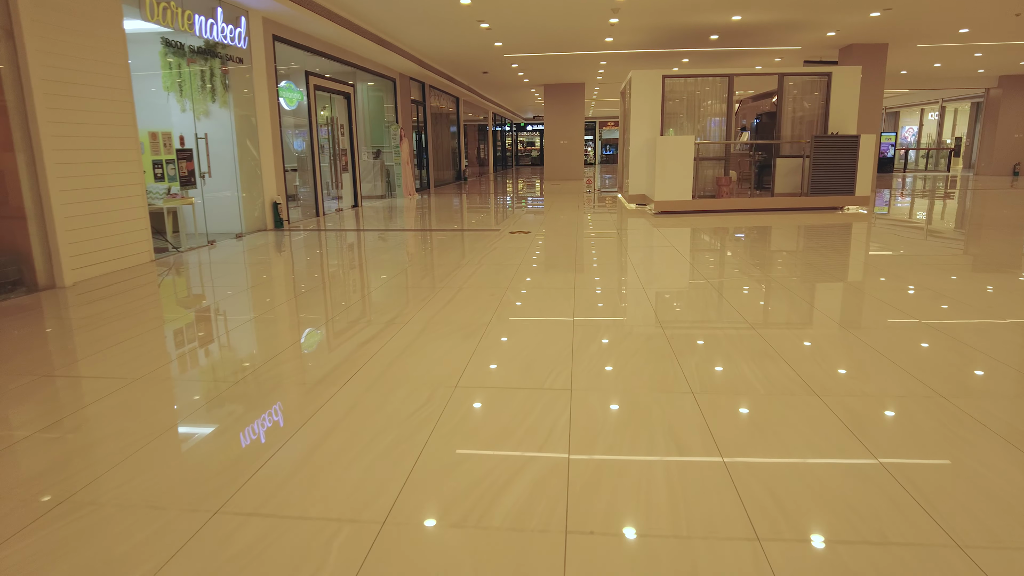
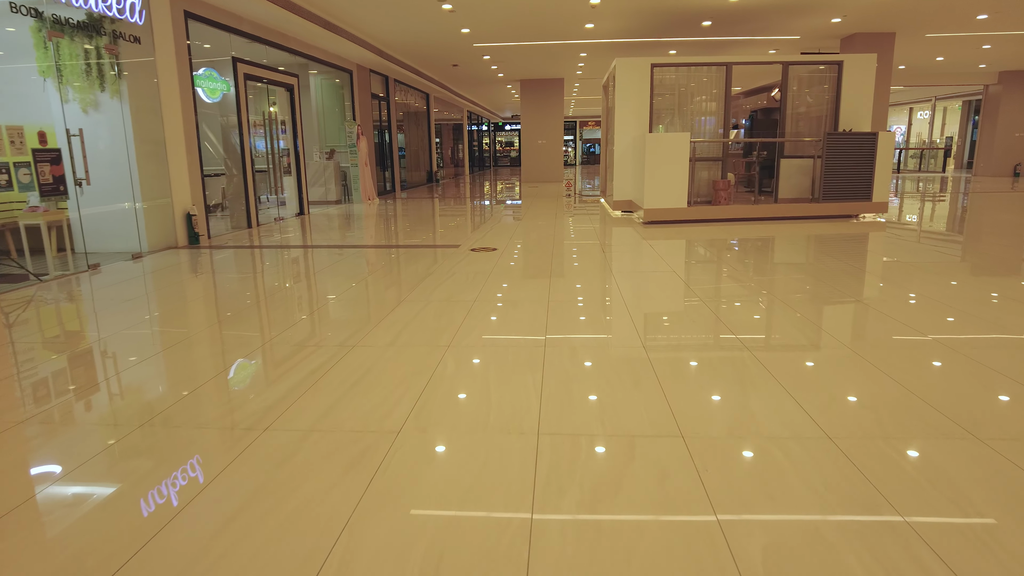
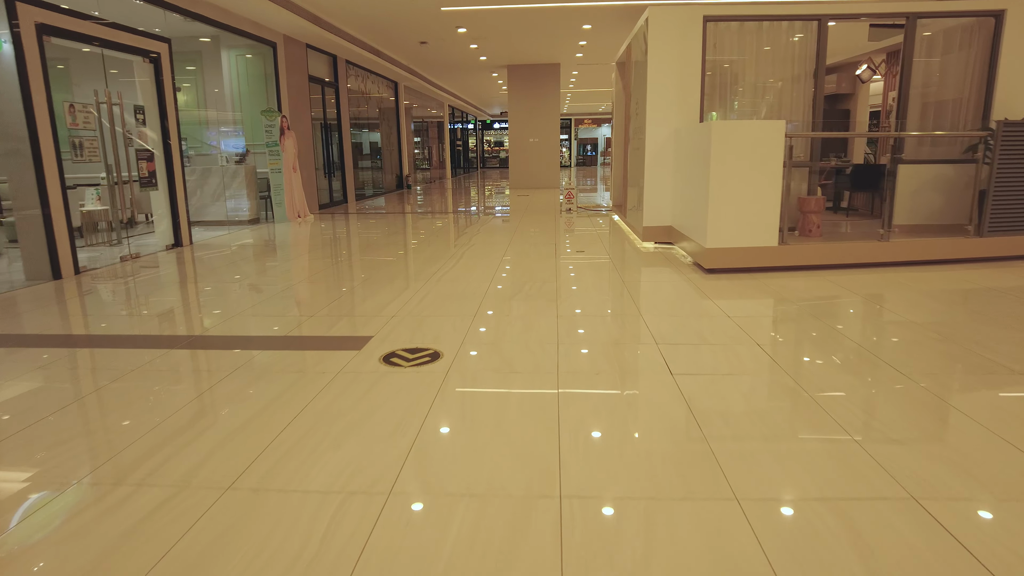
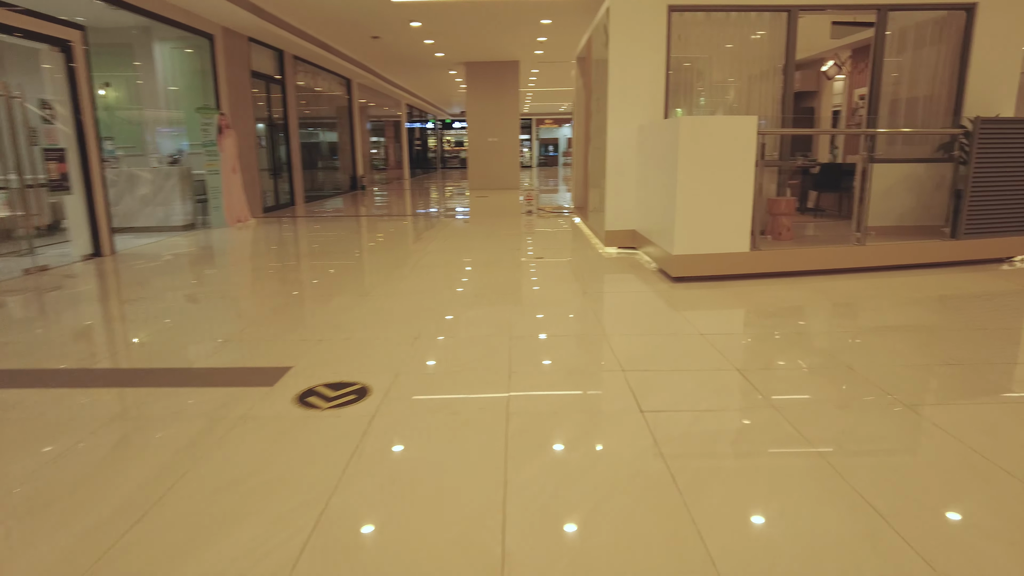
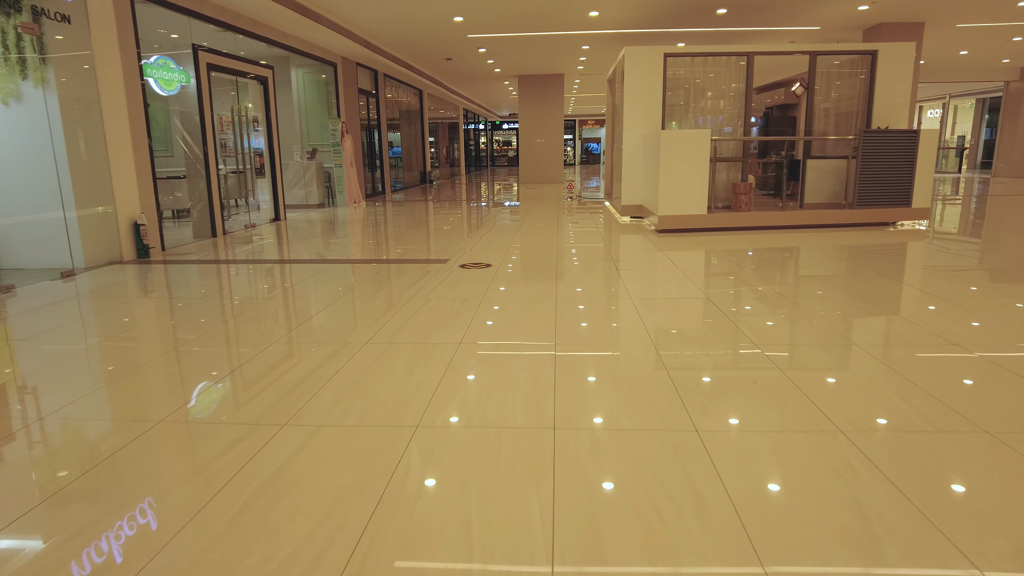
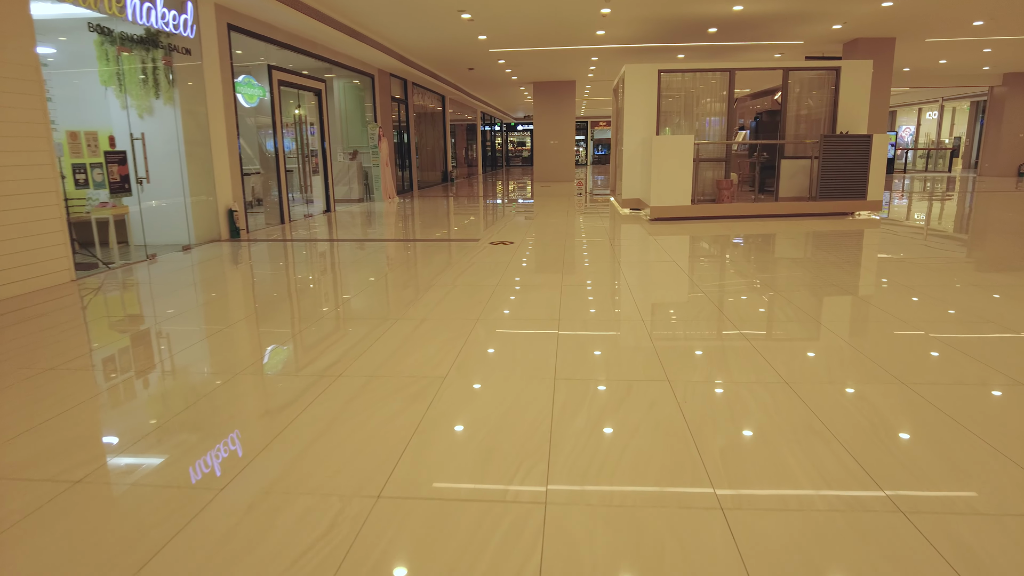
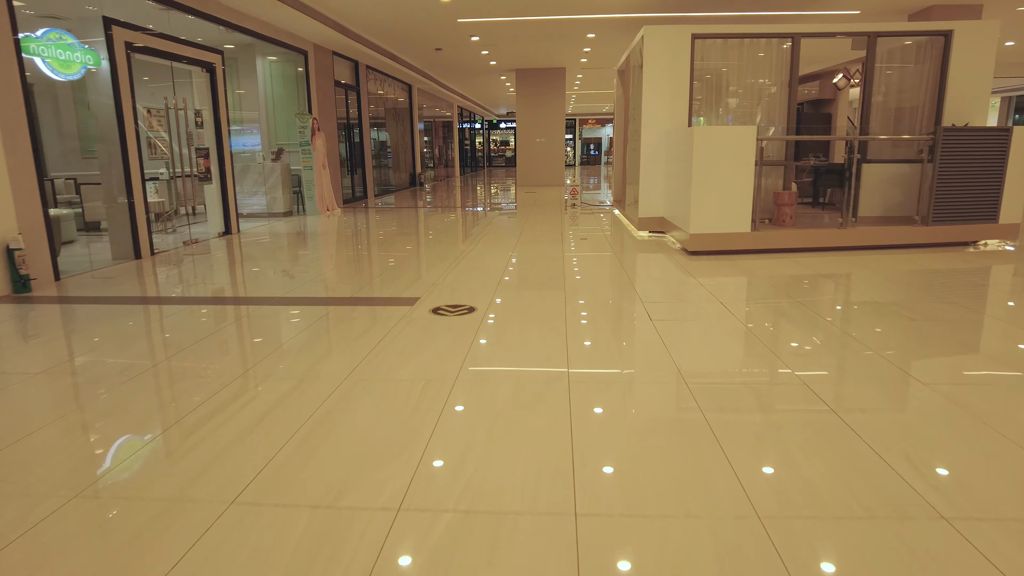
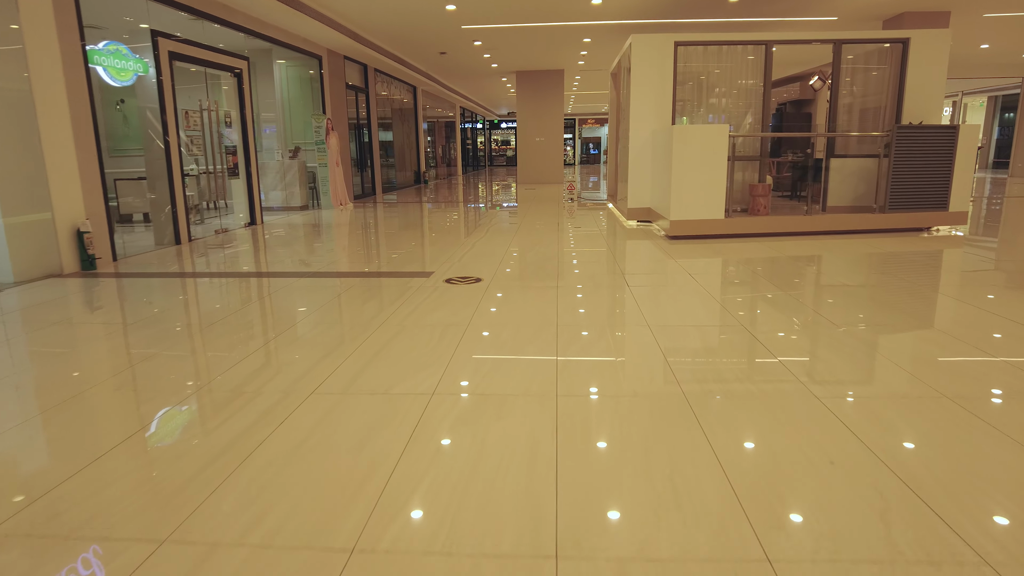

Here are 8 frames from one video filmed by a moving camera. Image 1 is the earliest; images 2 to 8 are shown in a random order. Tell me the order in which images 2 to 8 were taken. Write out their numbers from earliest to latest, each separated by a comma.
6, 2, 5, 8, 7, 3, 4
